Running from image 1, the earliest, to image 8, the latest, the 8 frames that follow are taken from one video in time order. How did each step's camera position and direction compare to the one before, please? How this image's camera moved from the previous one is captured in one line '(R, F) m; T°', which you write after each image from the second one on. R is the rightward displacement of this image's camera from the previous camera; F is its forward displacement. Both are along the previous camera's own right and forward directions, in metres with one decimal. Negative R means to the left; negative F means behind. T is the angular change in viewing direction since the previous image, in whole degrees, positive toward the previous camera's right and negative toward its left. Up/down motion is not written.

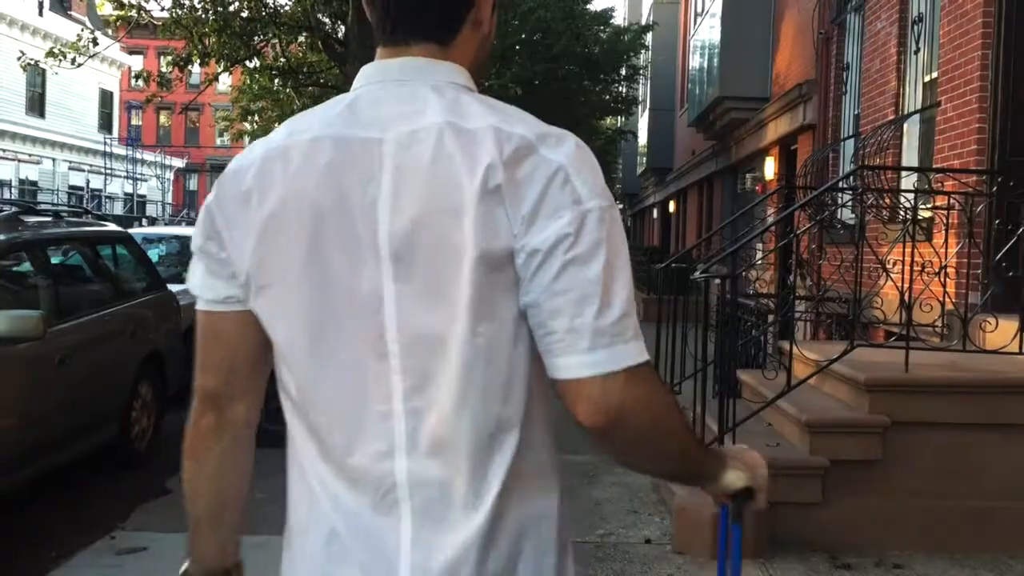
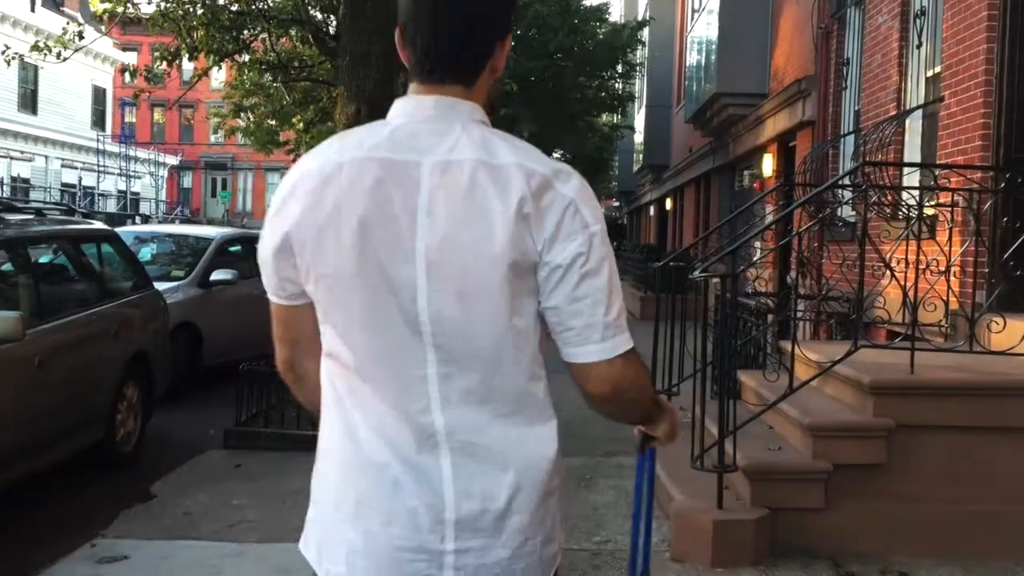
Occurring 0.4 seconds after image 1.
(0.0, +0.1) m; 0°
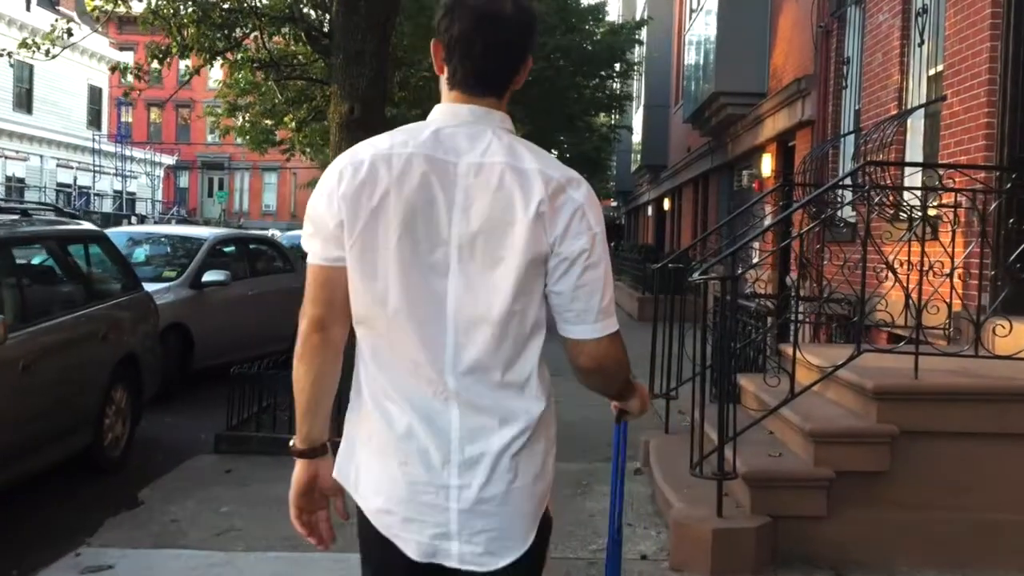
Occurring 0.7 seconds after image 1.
(0.0, +0.1) m; 0°
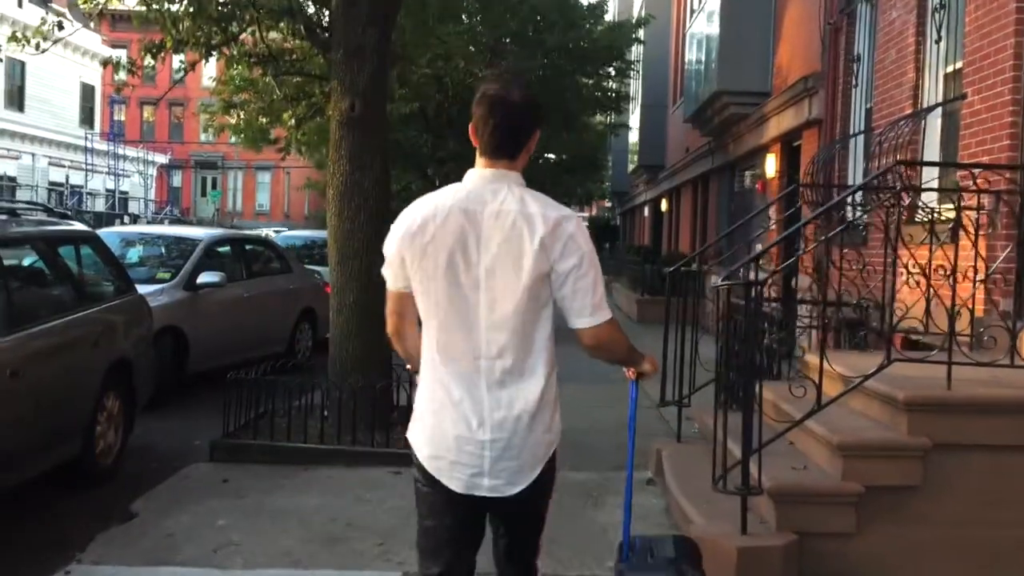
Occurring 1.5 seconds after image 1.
(-0.1, +0.2) m; 0°
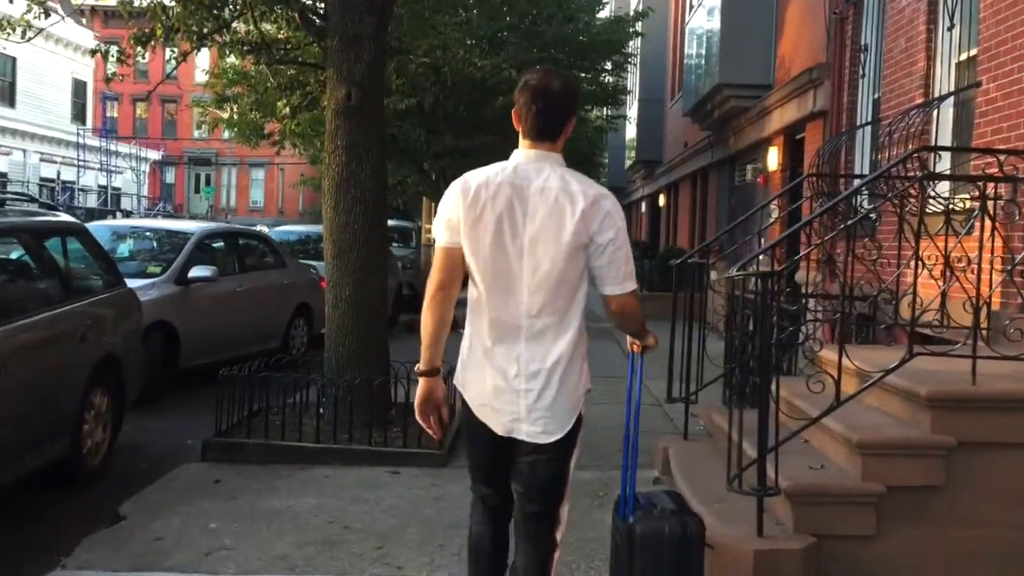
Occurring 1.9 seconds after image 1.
(0.0, +0.2) m; 0°
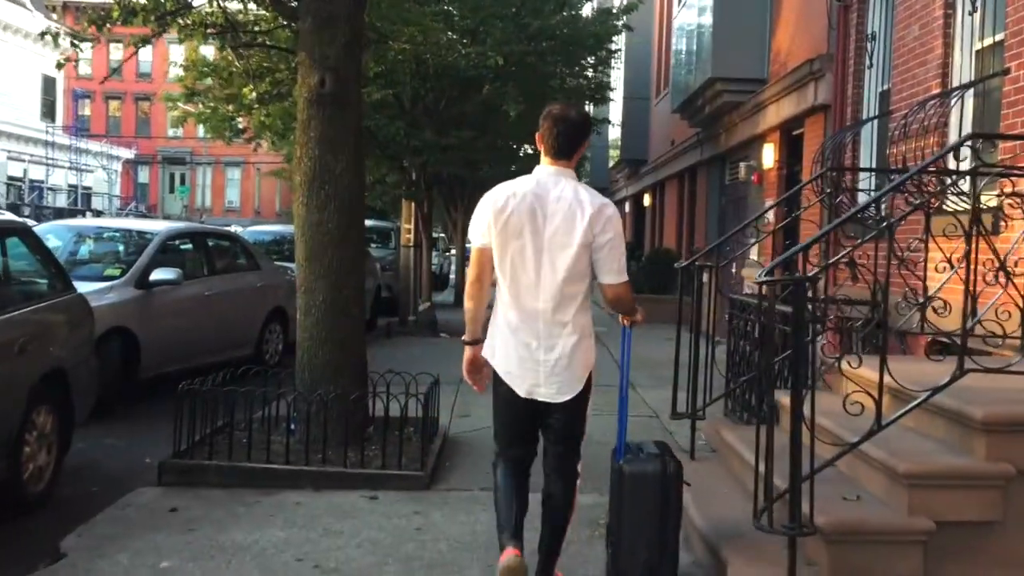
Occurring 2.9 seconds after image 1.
(-0.1, +0.5) m; +1°
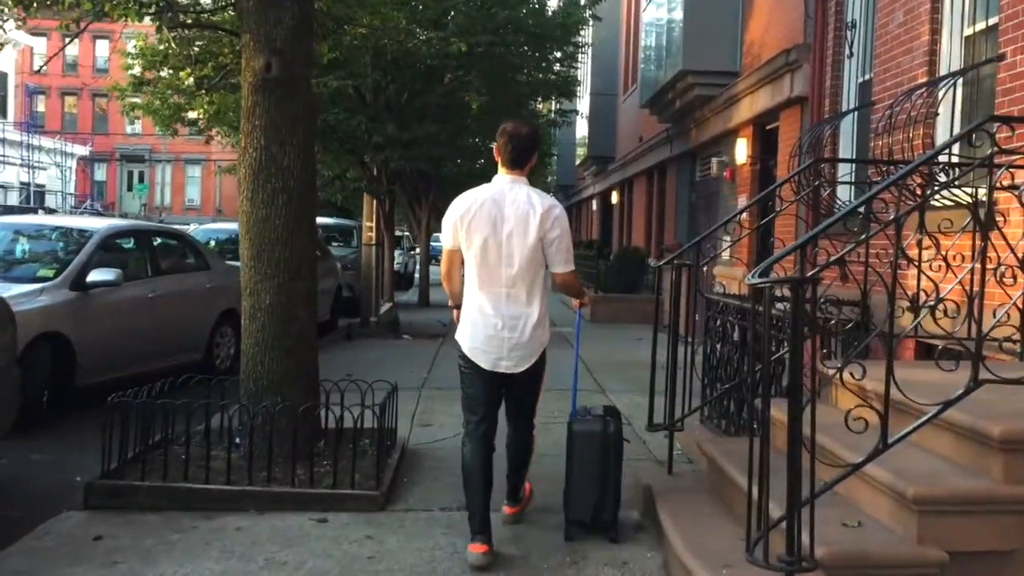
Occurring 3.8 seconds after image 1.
(0.0, +0.4) m; +2°
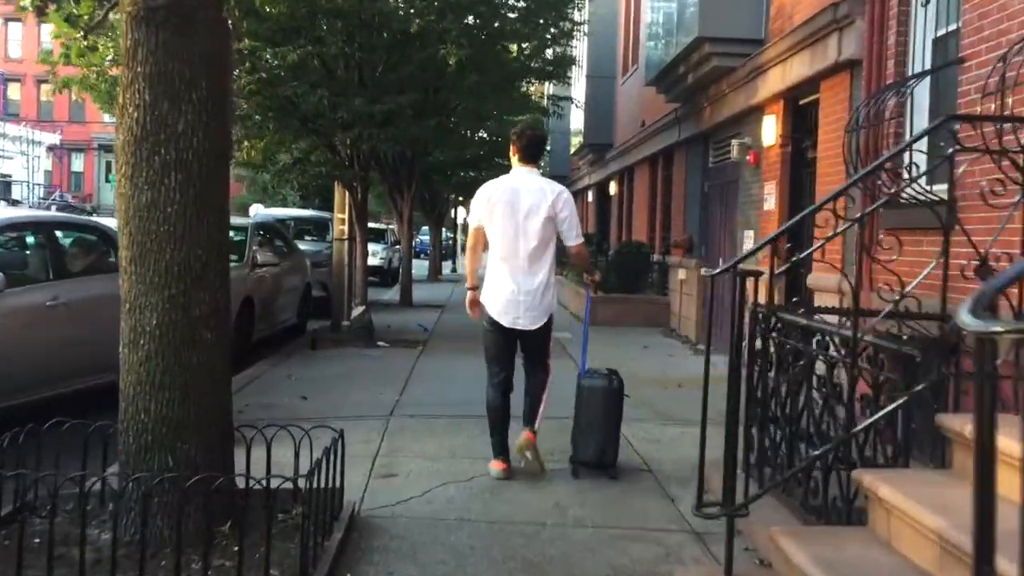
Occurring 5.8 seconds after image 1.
(0.0, +1.6) m; +1°
